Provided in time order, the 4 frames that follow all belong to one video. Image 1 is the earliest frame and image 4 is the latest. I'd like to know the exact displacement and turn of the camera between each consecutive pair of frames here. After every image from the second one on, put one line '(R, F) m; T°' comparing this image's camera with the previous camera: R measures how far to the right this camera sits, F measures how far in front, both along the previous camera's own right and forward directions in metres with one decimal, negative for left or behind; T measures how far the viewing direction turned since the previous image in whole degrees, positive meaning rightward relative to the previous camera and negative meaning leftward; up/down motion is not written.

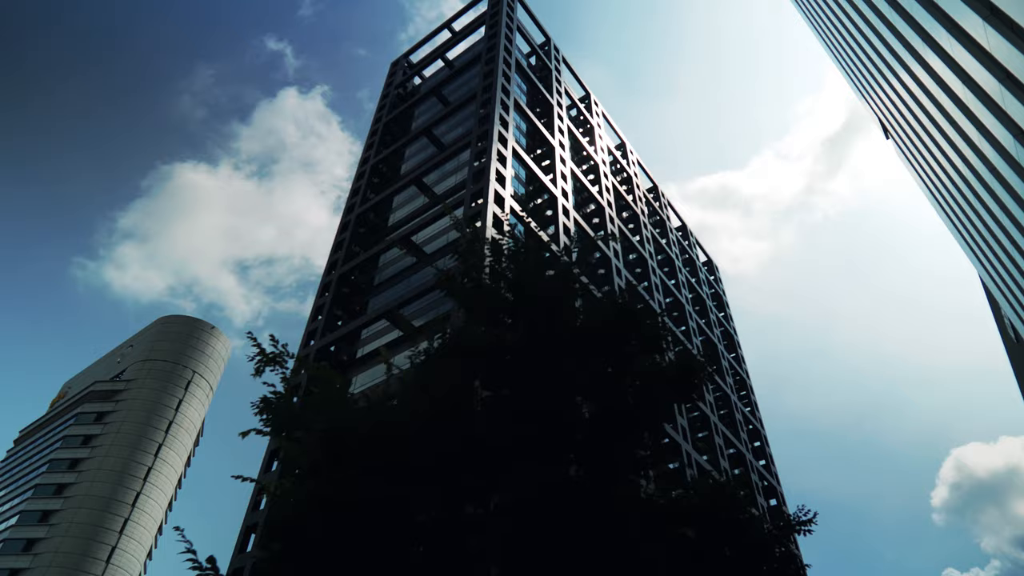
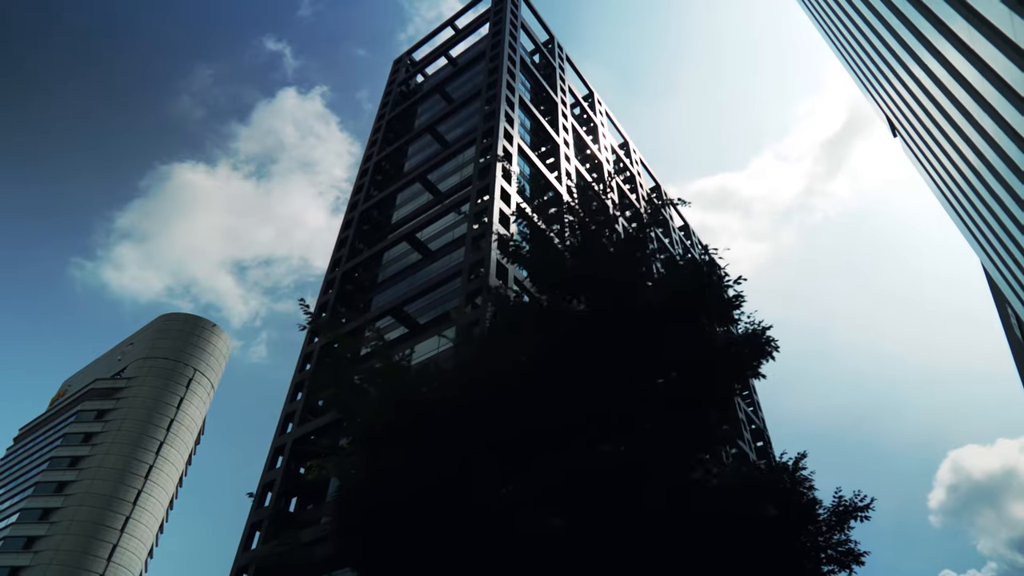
(-0.6, +0.3) m; 0°
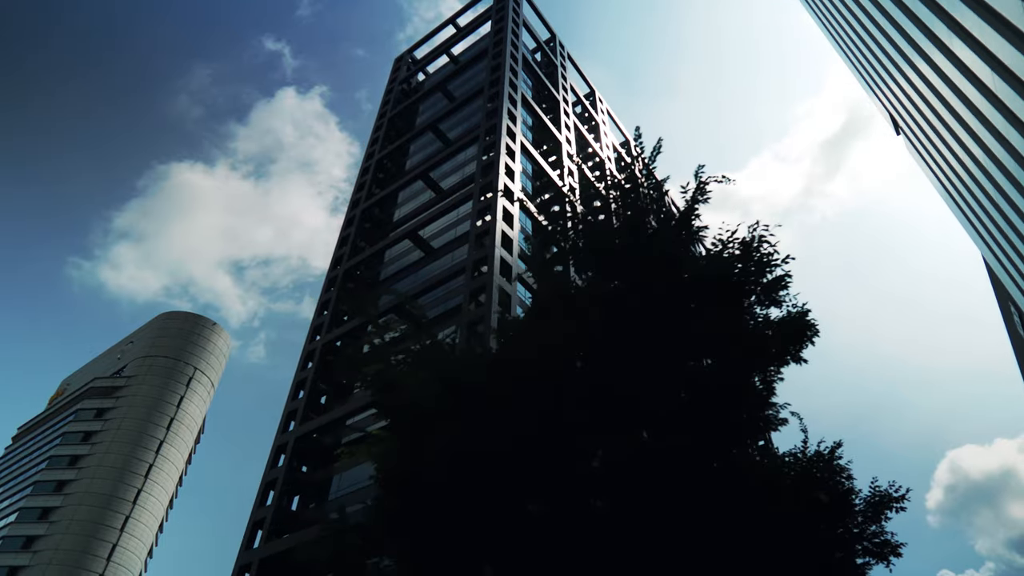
(-0.3, +0.2) m; 0°
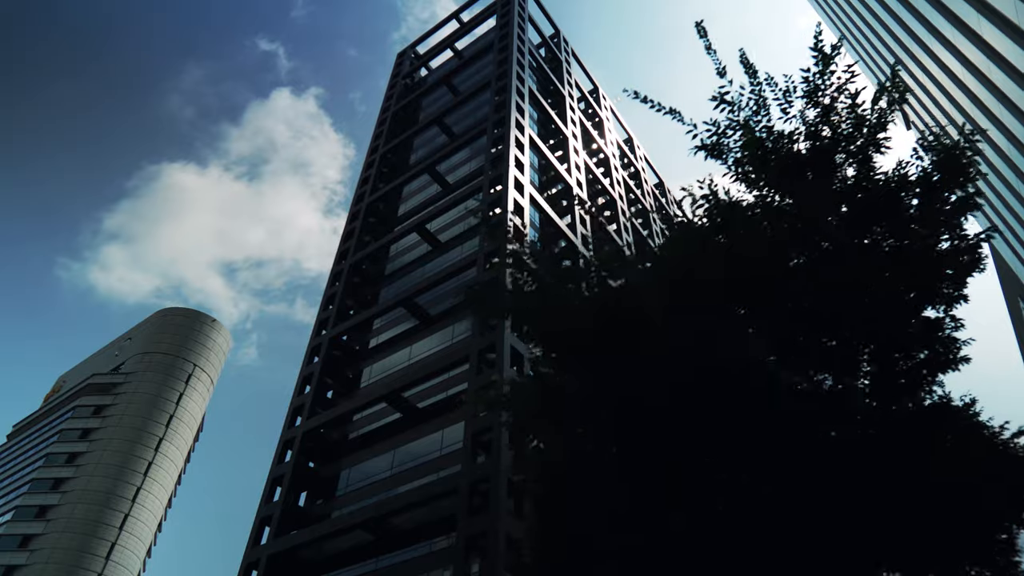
(-1.2, +0.7) m; +1°
